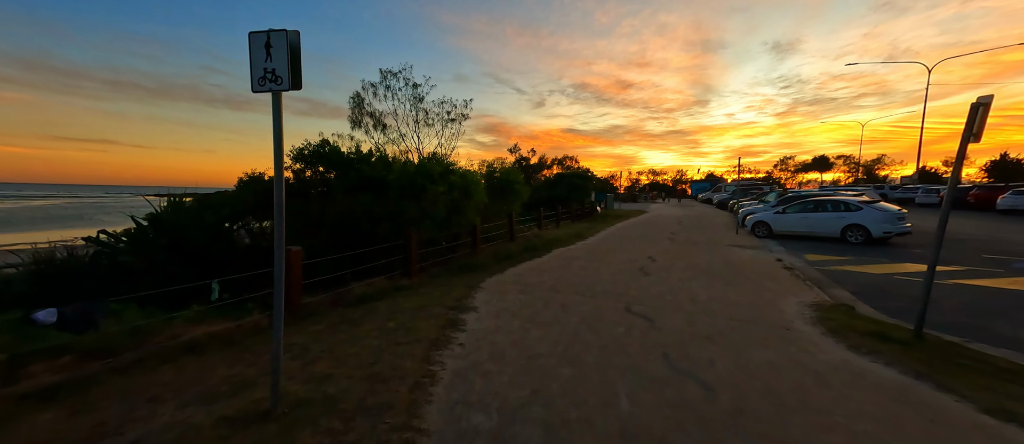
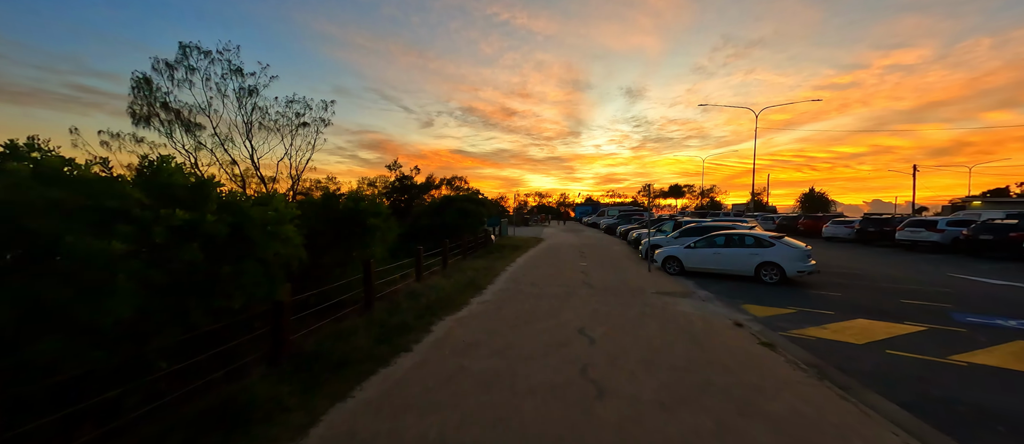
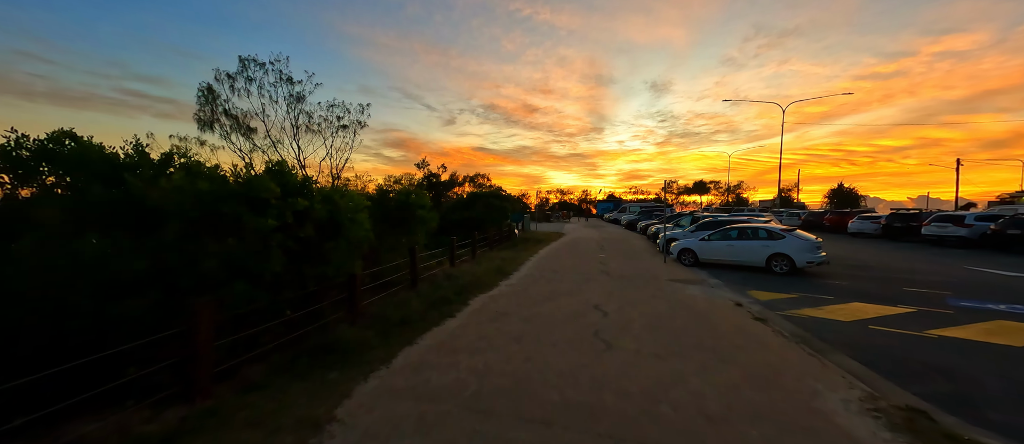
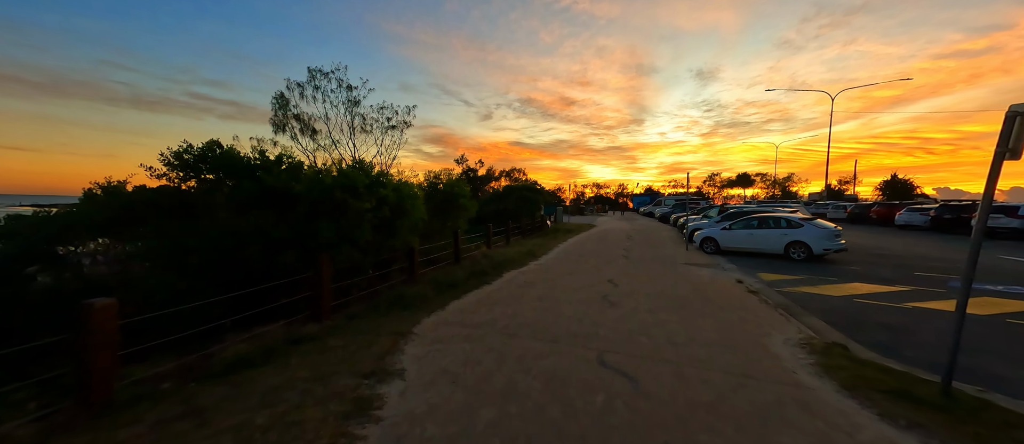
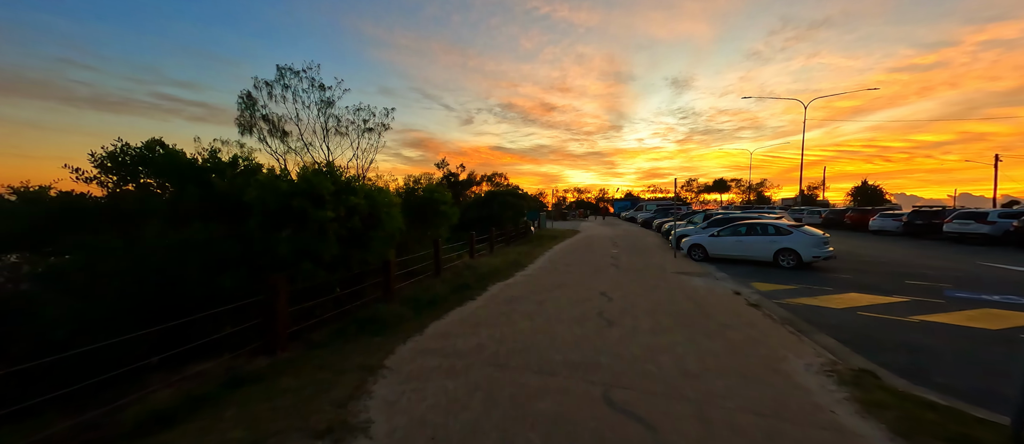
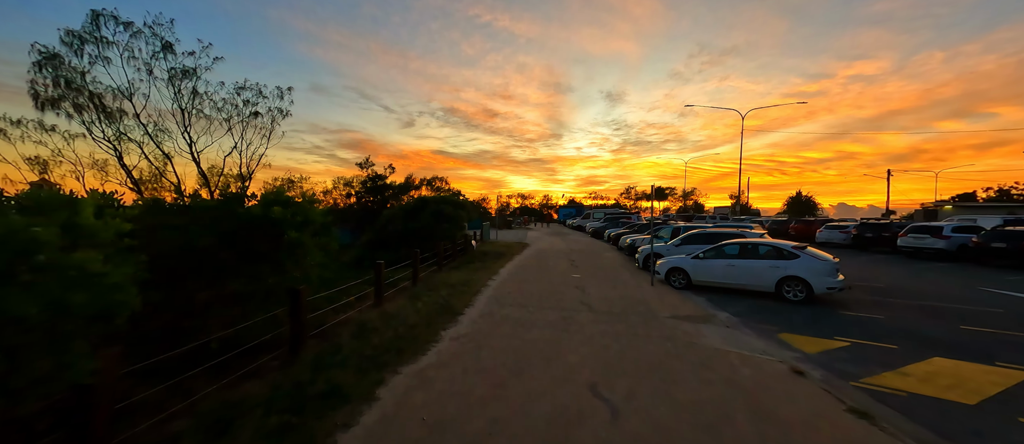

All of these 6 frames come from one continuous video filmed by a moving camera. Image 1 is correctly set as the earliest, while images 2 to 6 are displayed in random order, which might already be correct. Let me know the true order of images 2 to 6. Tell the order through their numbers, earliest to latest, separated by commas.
4, 5, 3, 2, 6
